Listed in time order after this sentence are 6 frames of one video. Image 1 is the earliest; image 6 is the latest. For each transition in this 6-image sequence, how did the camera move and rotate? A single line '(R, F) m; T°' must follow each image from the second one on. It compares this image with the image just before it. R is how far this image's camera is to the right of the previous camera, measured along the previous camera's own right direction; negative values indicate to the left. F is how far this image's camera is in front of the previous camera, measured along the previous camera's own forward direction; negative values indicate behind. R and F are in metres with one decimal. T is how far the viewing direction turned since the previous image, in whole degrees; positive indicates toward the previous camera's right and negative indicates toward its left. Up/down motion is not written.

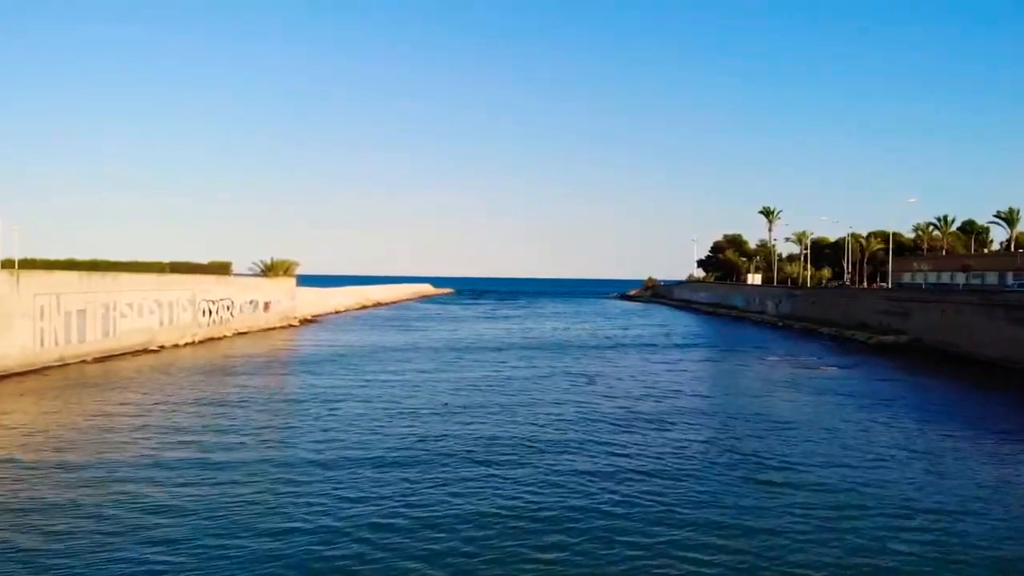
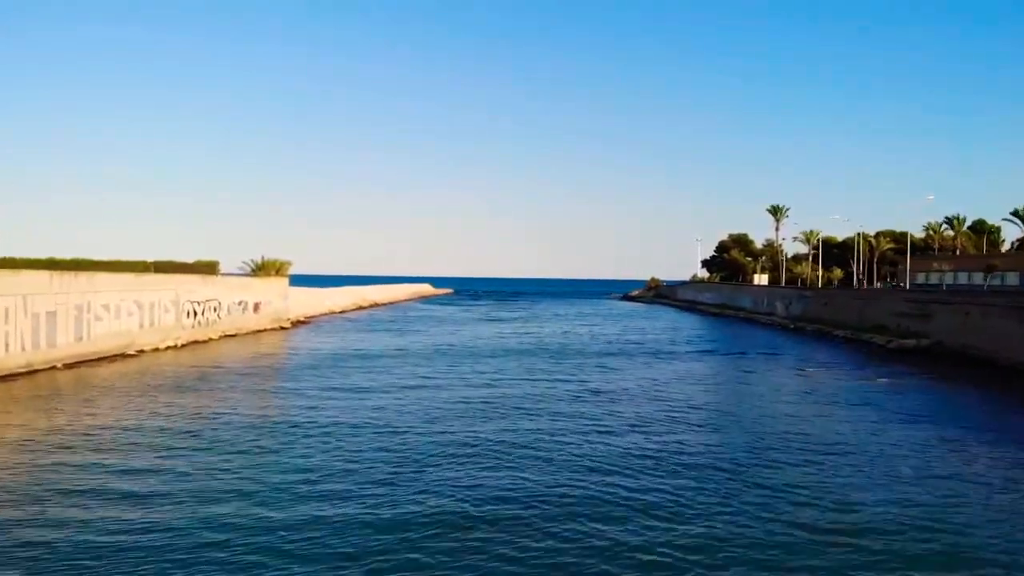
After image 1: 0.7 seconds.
(-0.1, +2.2) m; 0°
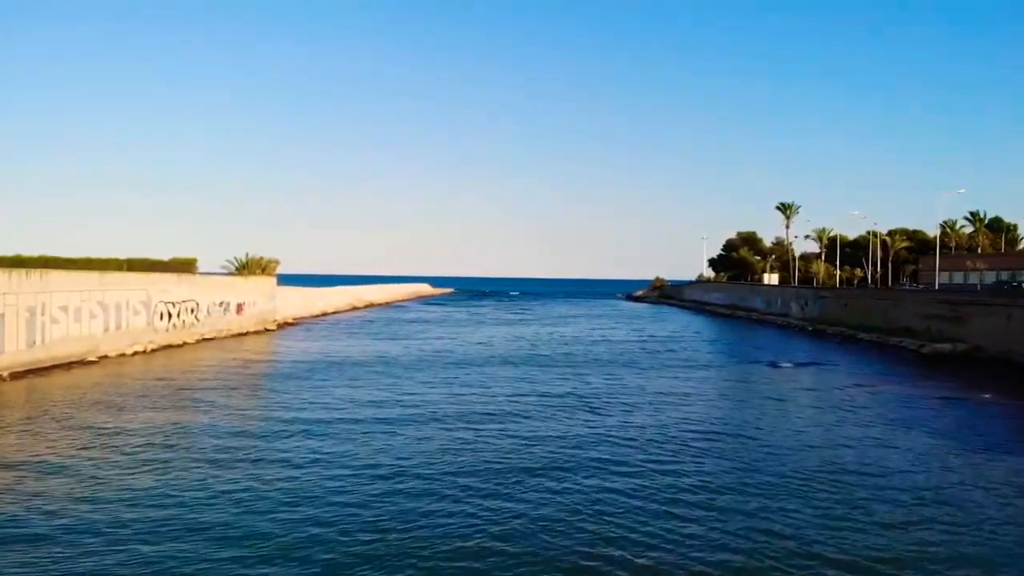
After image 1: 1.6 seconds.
(-0.1, +3.3) m; 0°
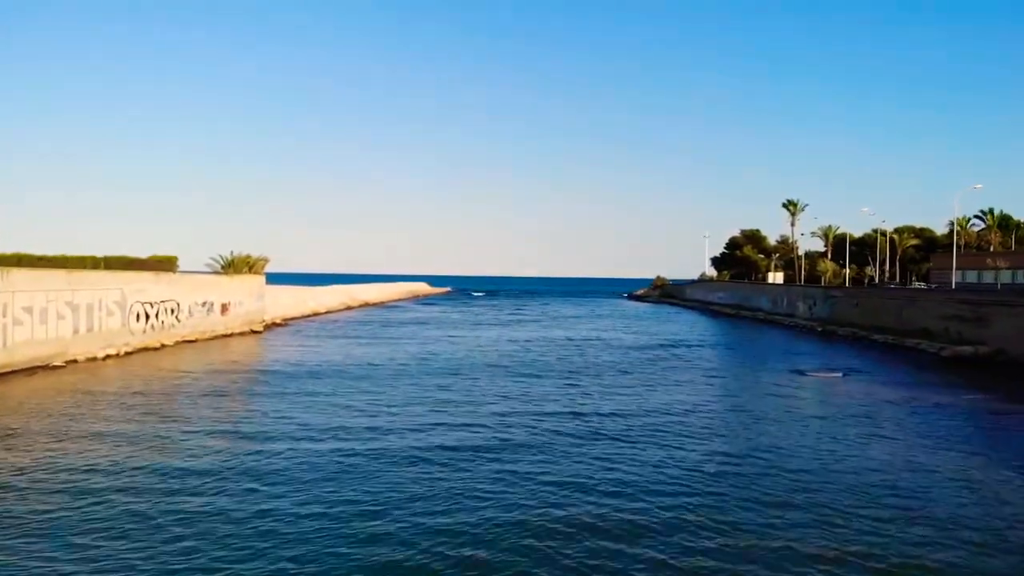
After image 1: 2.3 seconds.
(+0.1, +2.1) m; 0°
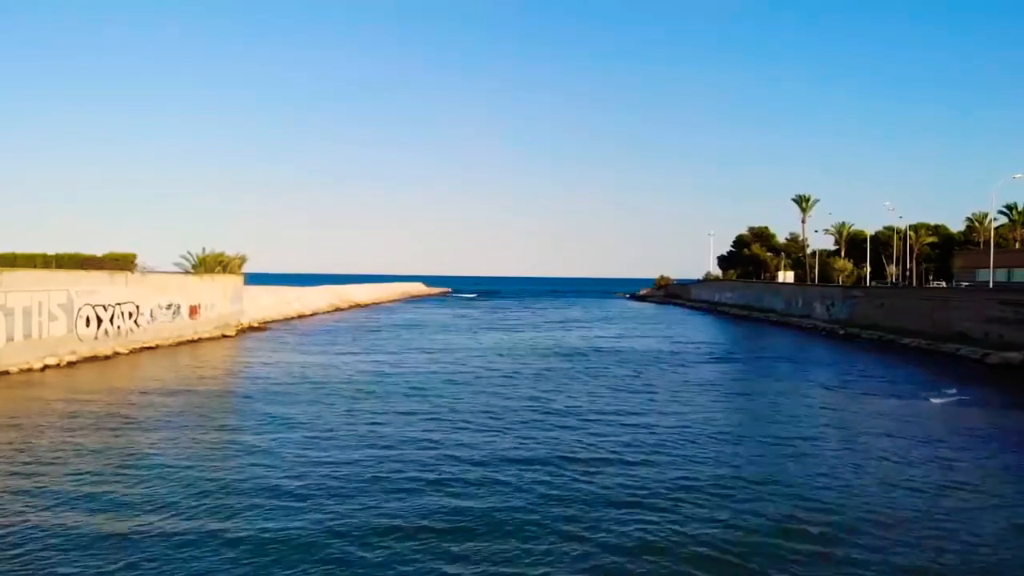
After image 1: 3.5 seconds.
(+0.2, +3.9) m; 0°
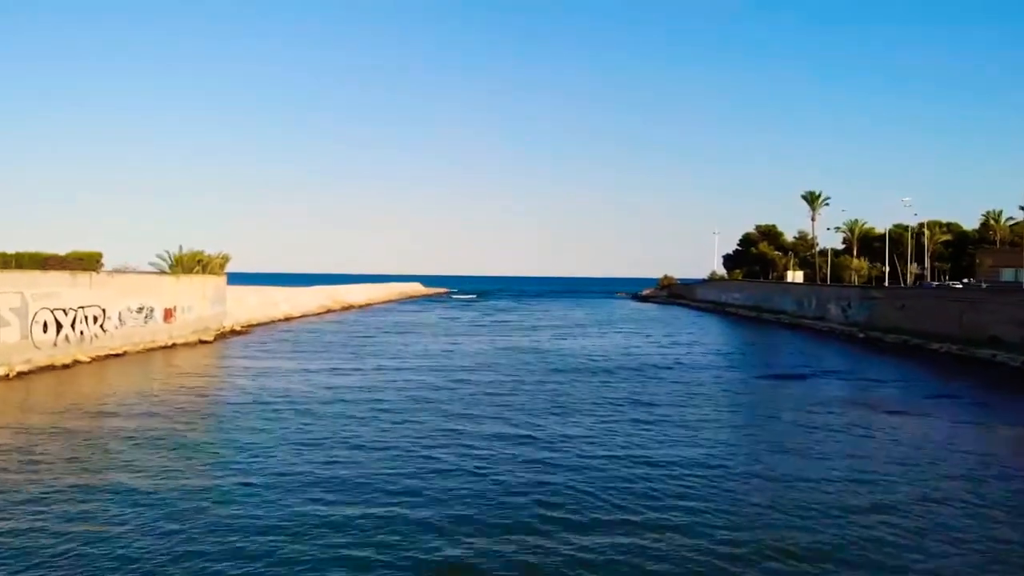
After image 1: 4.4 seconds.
(+0.1, +2.9) m; 0°
